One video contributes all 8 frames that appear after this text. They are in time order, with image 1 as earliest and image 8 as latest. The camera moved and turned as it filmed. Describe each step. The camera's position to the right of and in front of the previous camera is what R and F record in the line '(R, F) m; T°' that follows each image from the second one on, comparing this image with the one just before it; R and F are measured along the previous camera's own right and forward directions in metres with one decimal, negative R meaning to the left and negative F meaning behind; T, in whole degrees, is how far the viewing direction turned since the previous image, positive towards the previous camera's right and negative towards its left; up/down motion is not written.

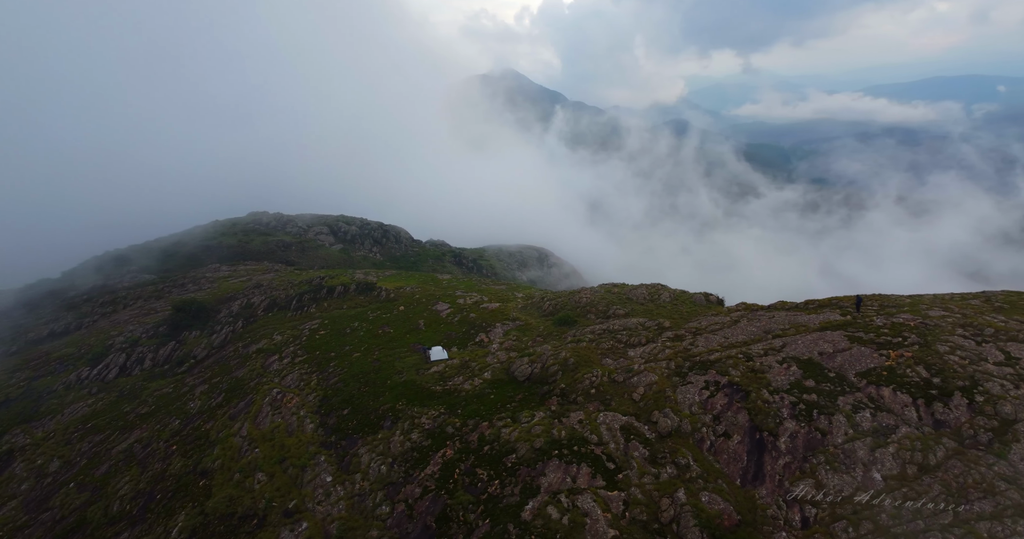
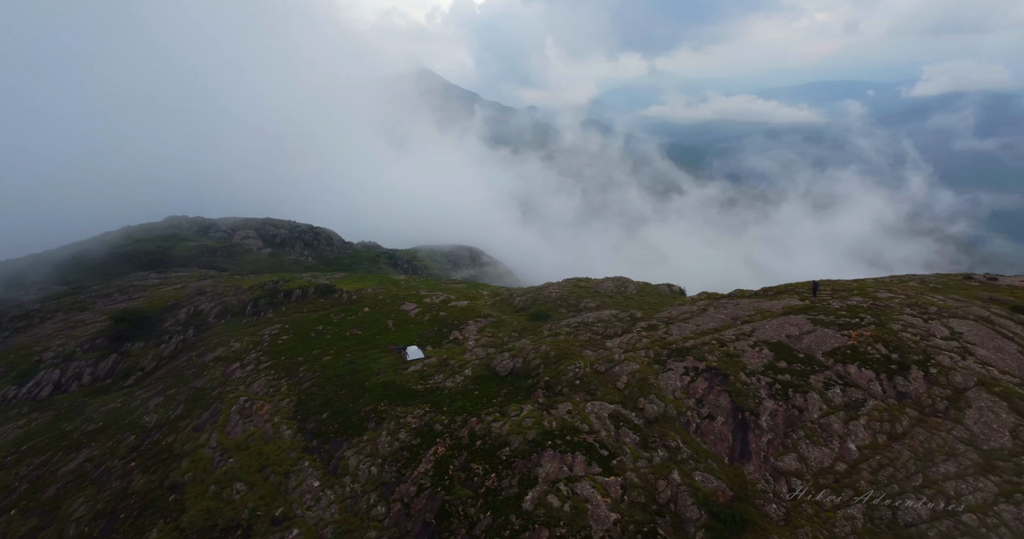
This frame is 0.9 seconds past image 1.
(-4.2, +0.8) m; +6°
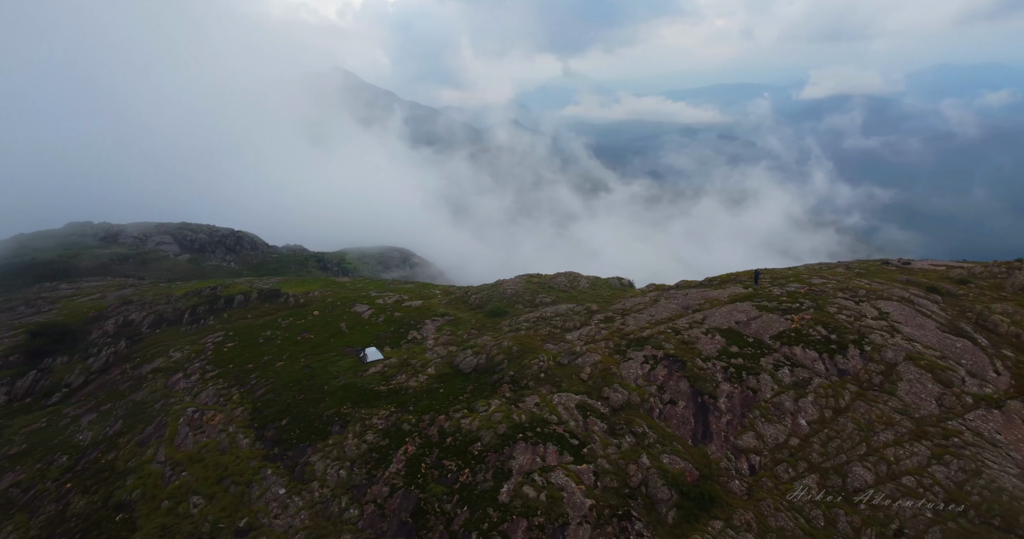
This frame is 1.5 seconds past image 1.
(-2.4, +0.2) m; +6°
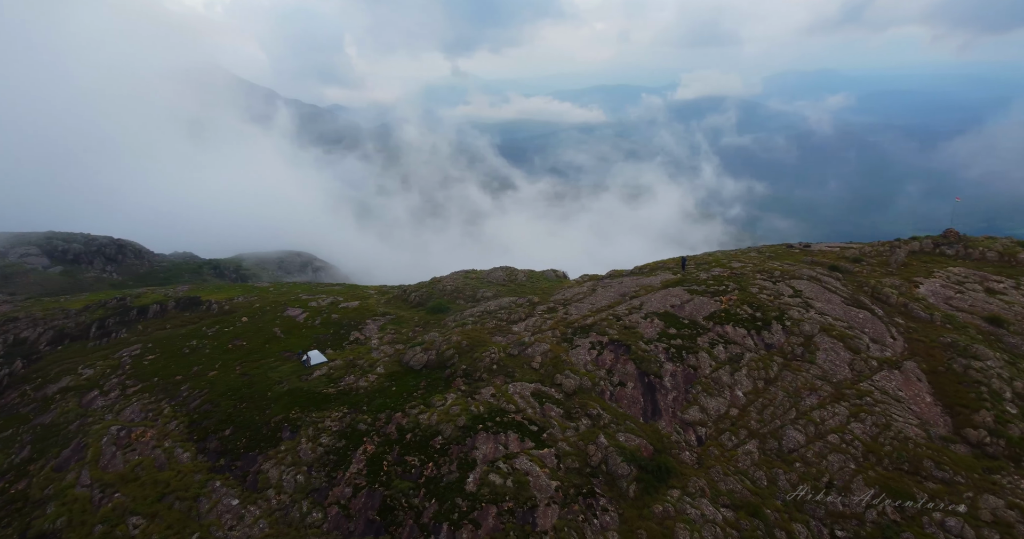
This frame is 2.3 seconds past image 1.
(-3.0, -0.1) m; +8°
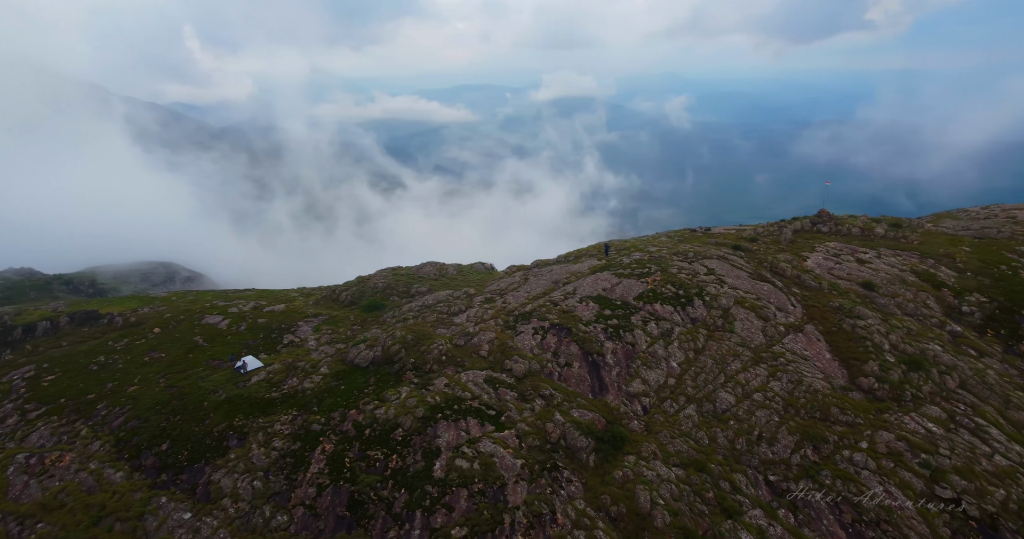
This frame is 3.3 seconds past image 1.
(-4.1, -0.6) m; +10°
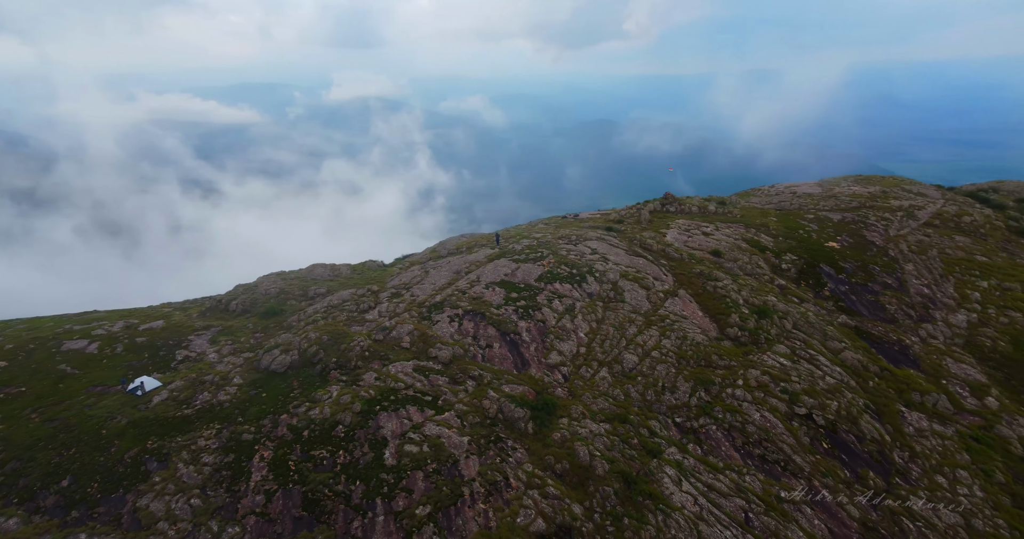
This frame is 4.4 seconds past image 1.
(-6.2, -2.0) m; +14°
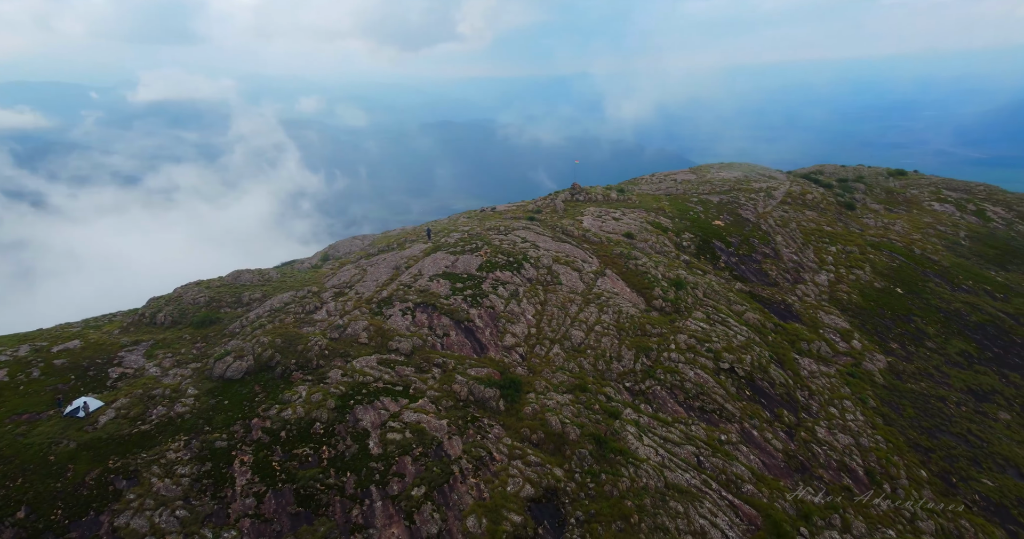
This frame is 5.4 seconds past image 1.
(-5.9, -2.5) m; +10°
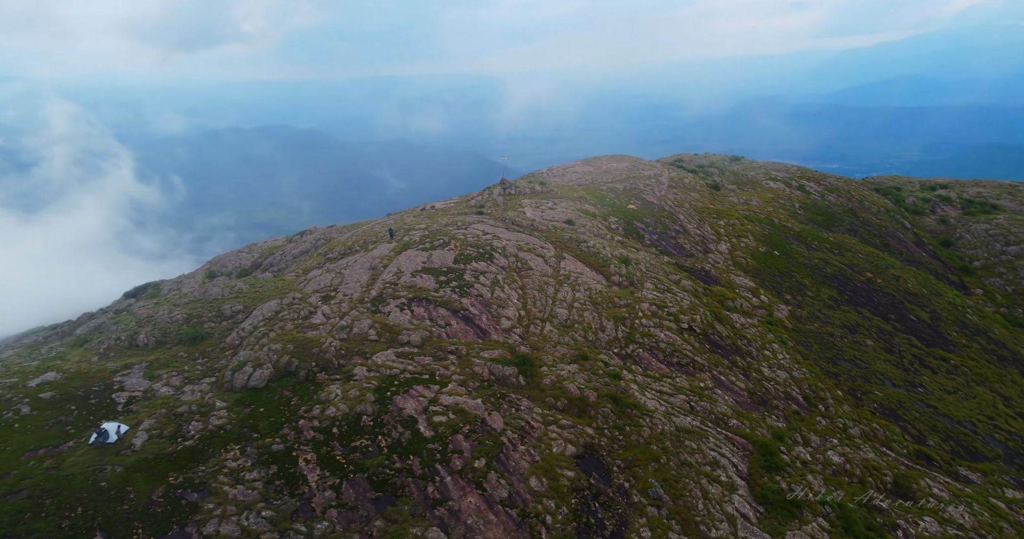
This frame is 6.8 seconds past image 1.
(-11.2, -4.1) m; +9°
